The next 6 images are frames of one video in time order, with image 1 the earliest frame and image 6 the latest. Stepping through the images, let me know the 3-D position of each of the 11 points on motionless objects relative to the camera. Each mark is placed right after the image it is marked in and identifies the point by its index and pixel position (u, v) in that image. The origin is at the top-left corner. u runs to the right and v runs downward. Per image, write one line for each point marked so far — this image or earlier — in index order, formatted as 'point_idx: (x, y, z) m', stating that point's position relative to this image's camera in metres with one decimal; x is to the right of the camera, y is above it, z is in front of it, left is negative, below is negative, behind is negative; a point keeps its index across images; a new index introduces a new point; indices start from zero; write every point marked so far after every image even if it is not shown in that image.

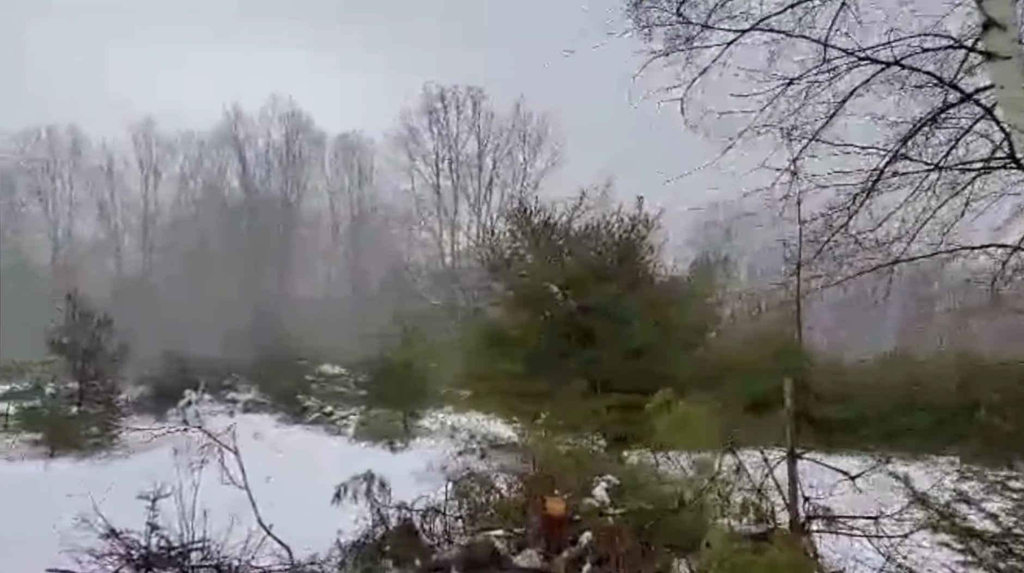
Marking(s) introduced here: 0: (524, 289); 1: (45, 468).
0: (+0.2, -0.1, +13.3) m
1: (-6.5, -2.5, +13.3) m
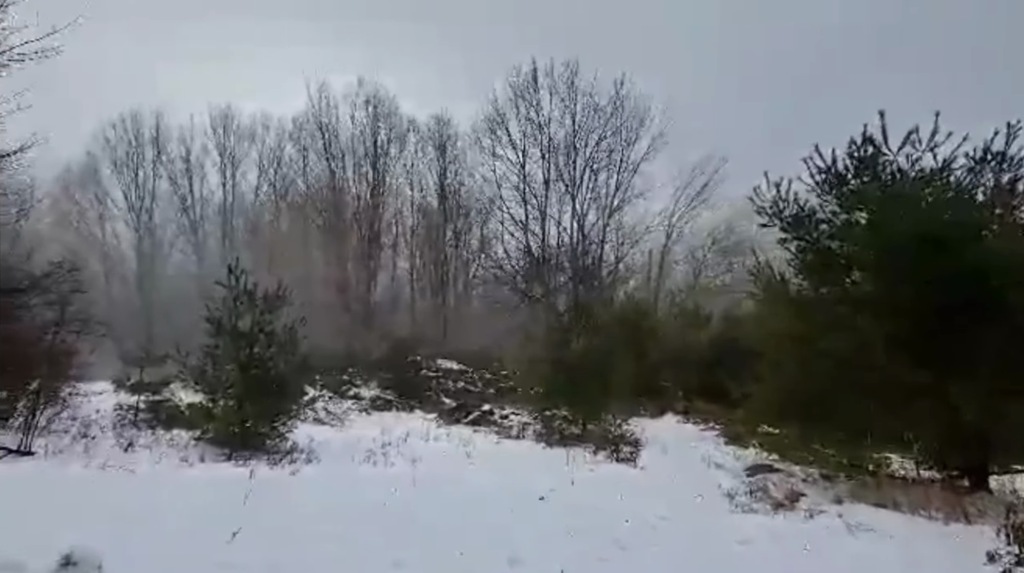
0: (+3.7, +0.4, +10.2) m
1: (-2.9, -2.1, +10.6) m
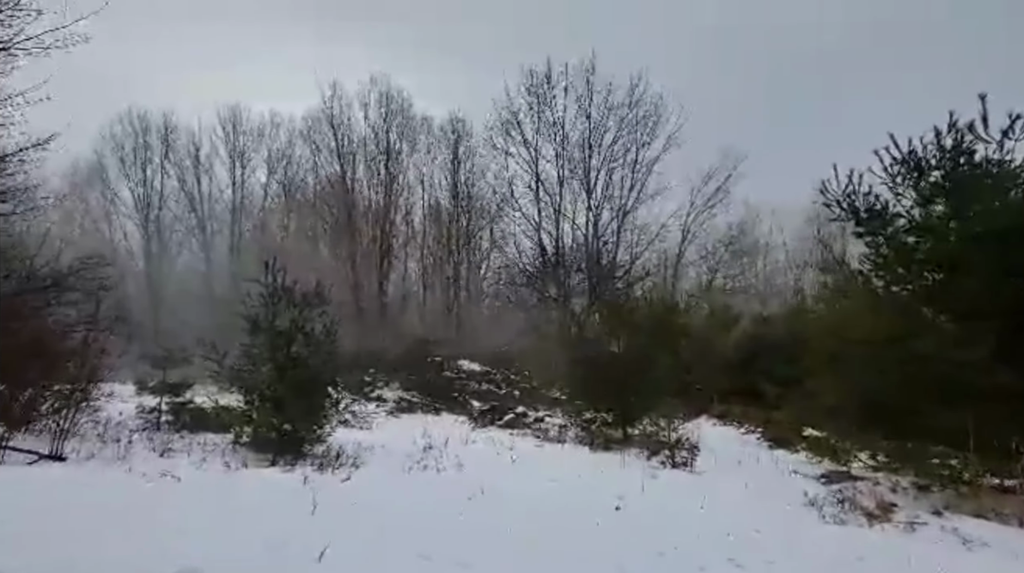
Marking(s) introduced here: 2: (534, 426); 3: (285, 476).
0: (+4.4, +0.4, +9.7) m
1: (-2.2, -2.1, +10.0) m
2: (+0.5, -2.9, +19.7) m
3: (-2.5, -2.1, +10.2) m
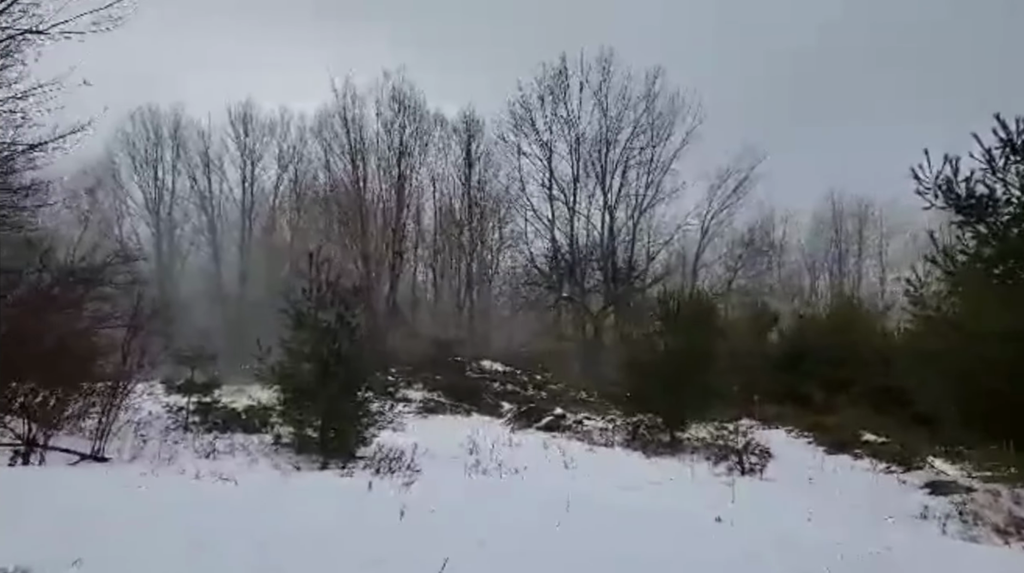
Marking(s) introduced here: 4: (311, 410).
0: (+5.2, +0.4, +9.0) m
1: (-1.4, -2.0, +9.3) m
2: (+1.2, -2.9, +19.0) m
3: (-1.7, -2.0, +9.5) m
4: (-2.7, -1.7, +12.8) m
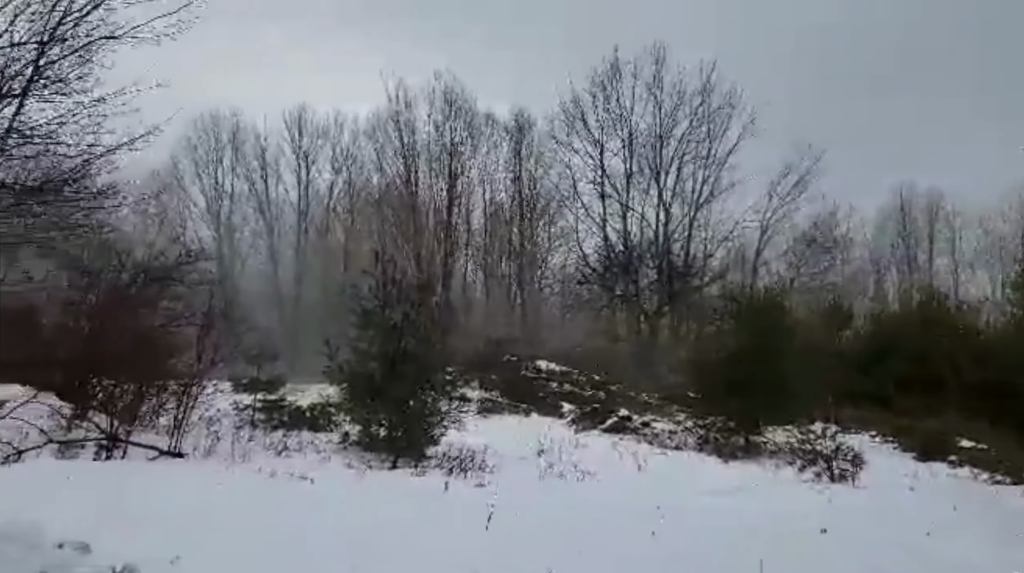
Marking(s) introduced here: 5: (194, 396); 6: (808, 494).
0: (+6.0, +0.5, +8.2) m
1: (-0.6, -1.9, +8.8) m
2: (+2.5, -2.8, +18.4) m
3: (-0.9, -1.9, +9.0) m
4: (-1.7, -1.6, +12.3) m
5: (-3.9, -1.4, +11.9) m
6: (+3.2, -2.2, +10.1) m
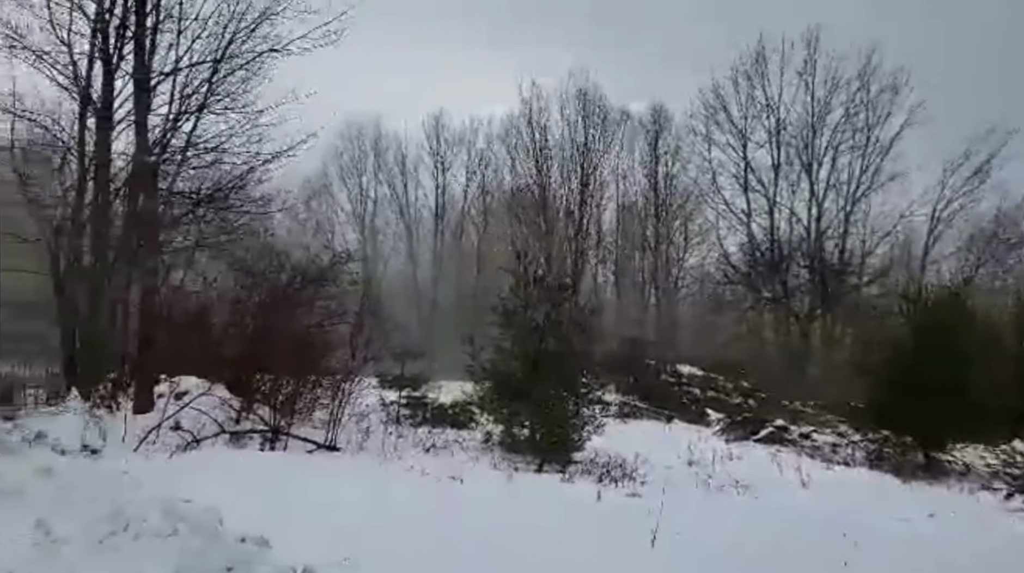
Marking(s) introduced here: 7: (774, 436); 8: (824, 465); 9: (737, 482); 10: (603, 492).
0: (+7.2, +0.5, +6.4) m
1: (+0.7, -1.8, +7.9) m
2: (+5.1, -2.8, +16.9) m
3: (+0.5, -1.8, +8.1) m
4: (+0.1, -1.5, +11.5) m
5: (-2.1, -1.3, +11.4) m
6: (+4.7, -2.2, +8.6) m
7: (+4.8, -2.8, +17.5) m
8: (+4.4, -2.5, +13.4) m
9: (+2.7, -2.3, +11.2) m
10: (+0.8, -1.8, +8.3) m
